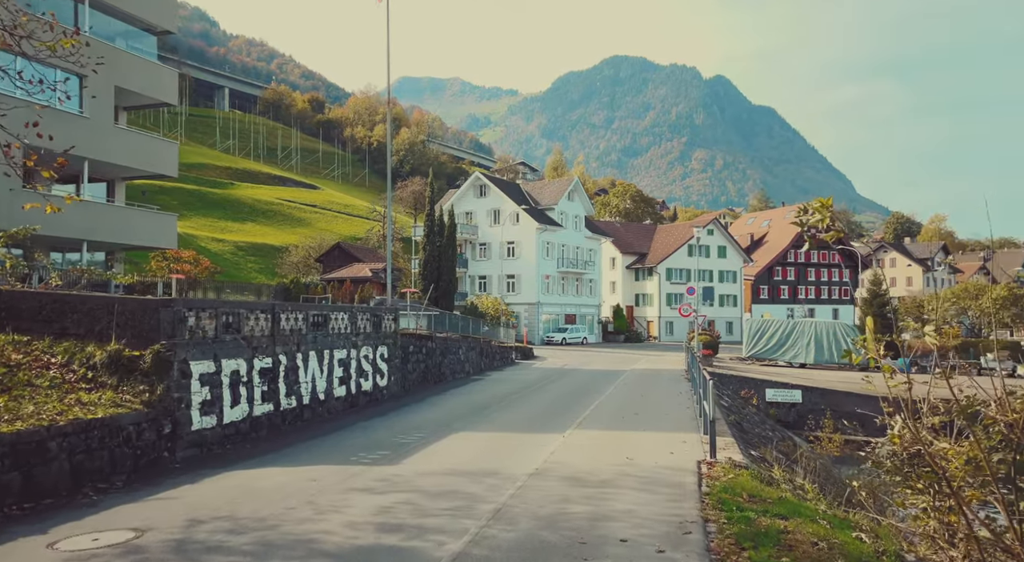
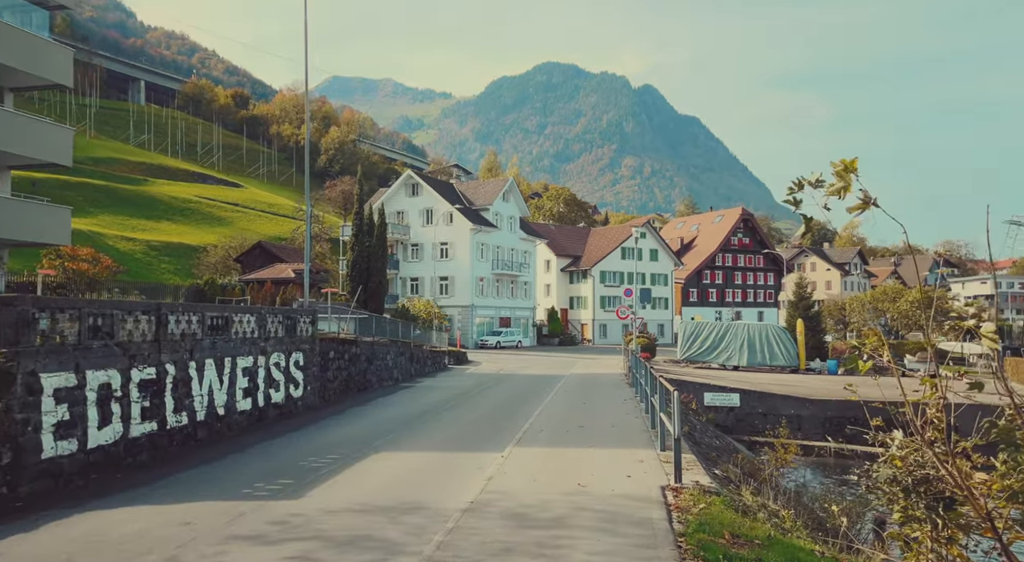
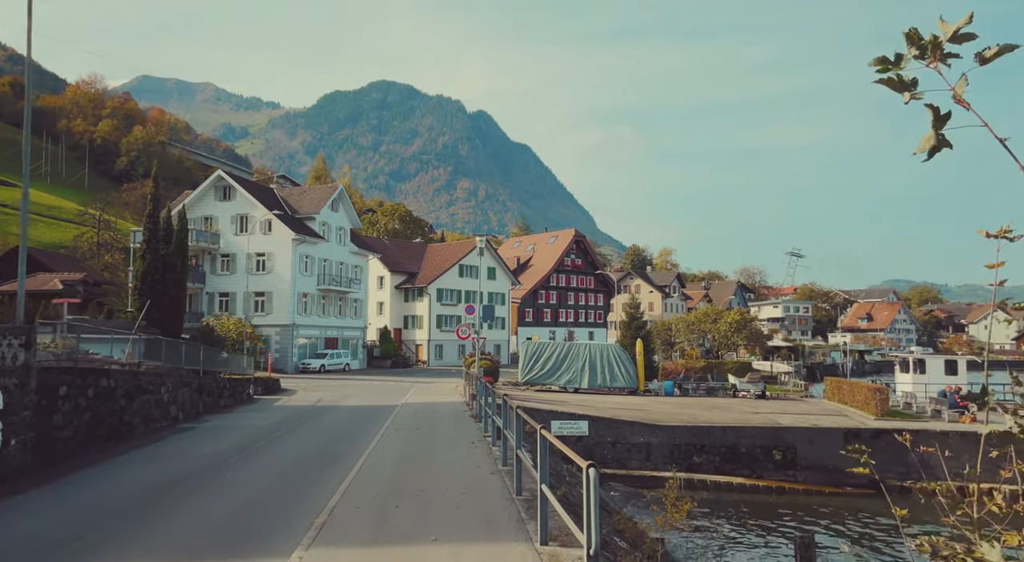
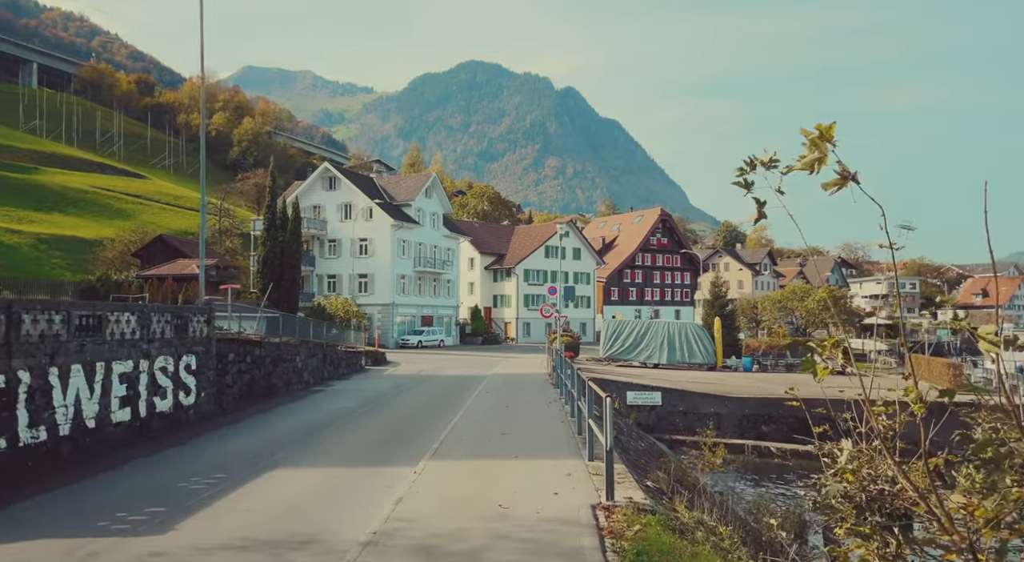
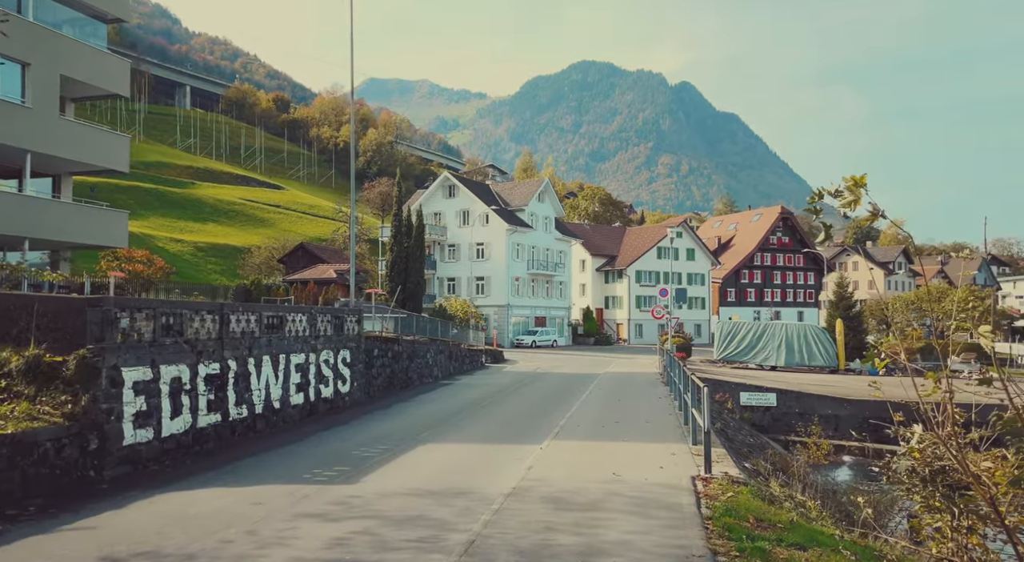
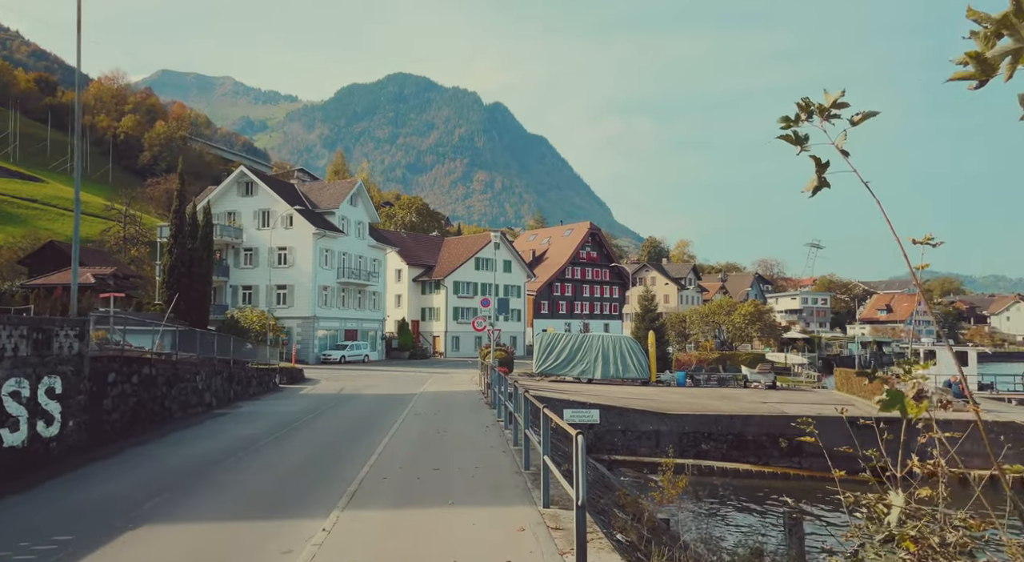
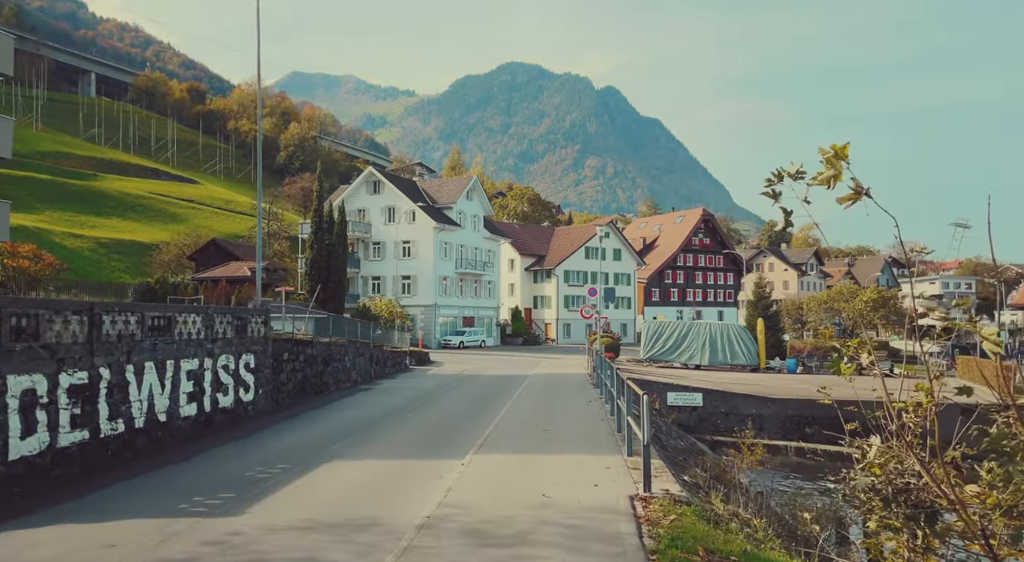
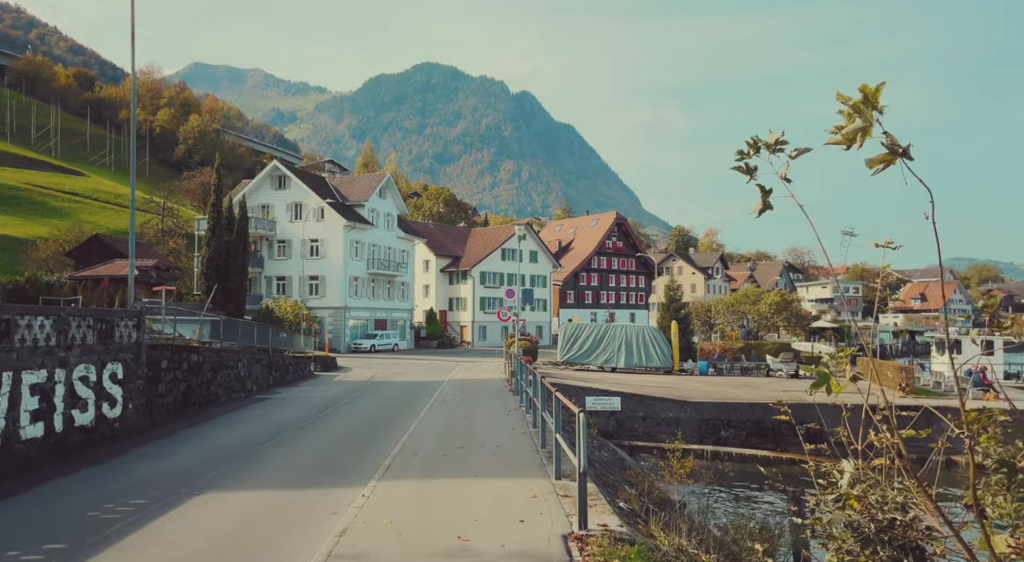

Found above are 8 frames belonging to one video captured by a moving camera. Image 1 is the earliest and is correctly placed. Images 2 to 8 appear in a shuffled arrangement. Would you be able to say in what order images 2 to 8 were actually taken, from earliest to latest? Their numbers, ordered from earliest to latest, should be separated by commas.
5, 2, 7, 4, 8, 6, 3
